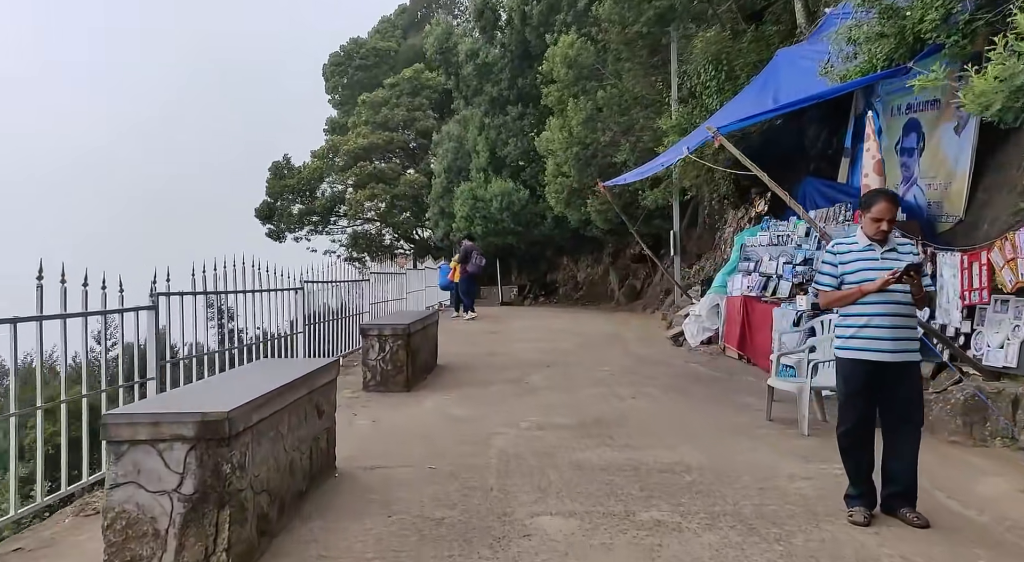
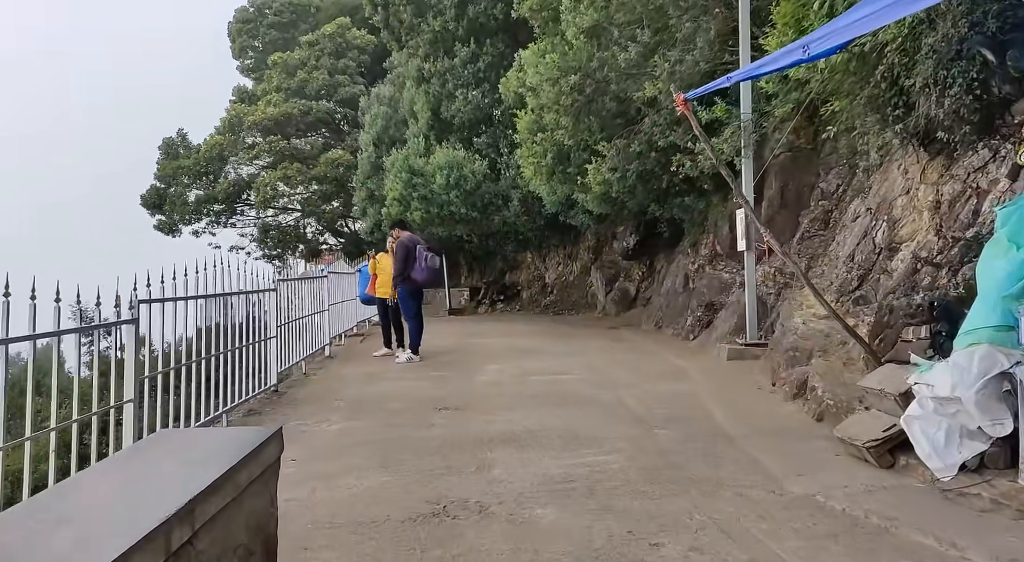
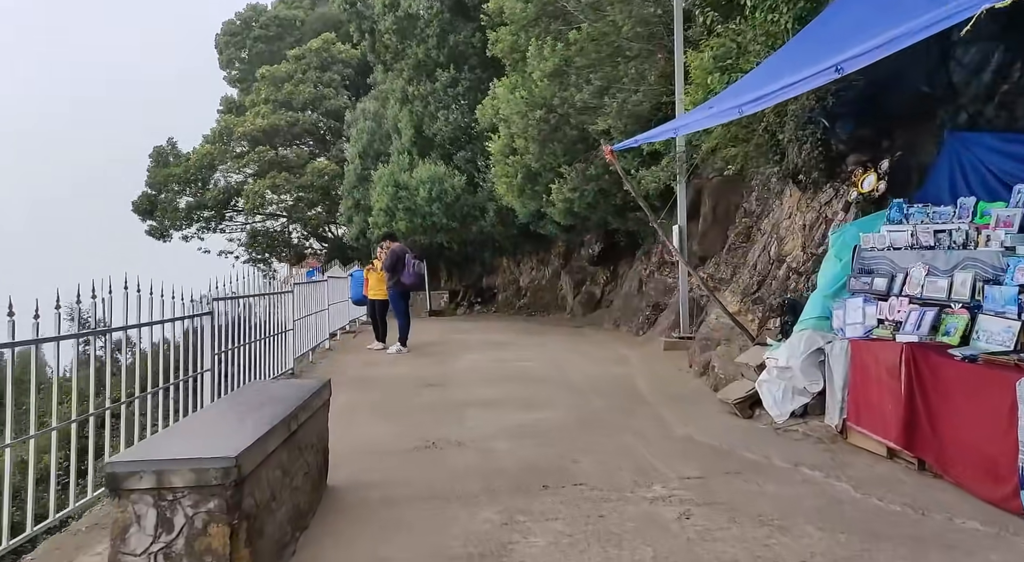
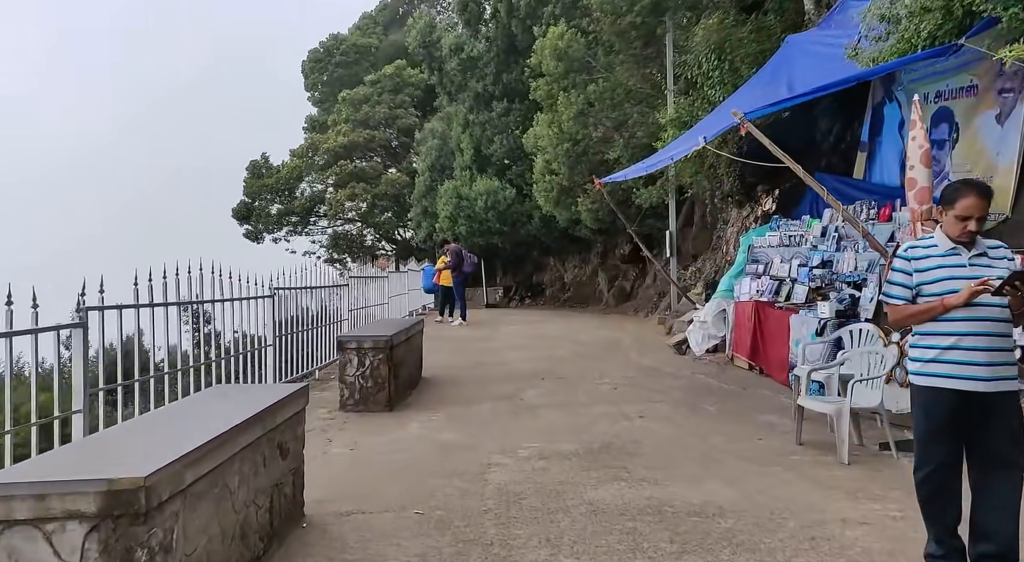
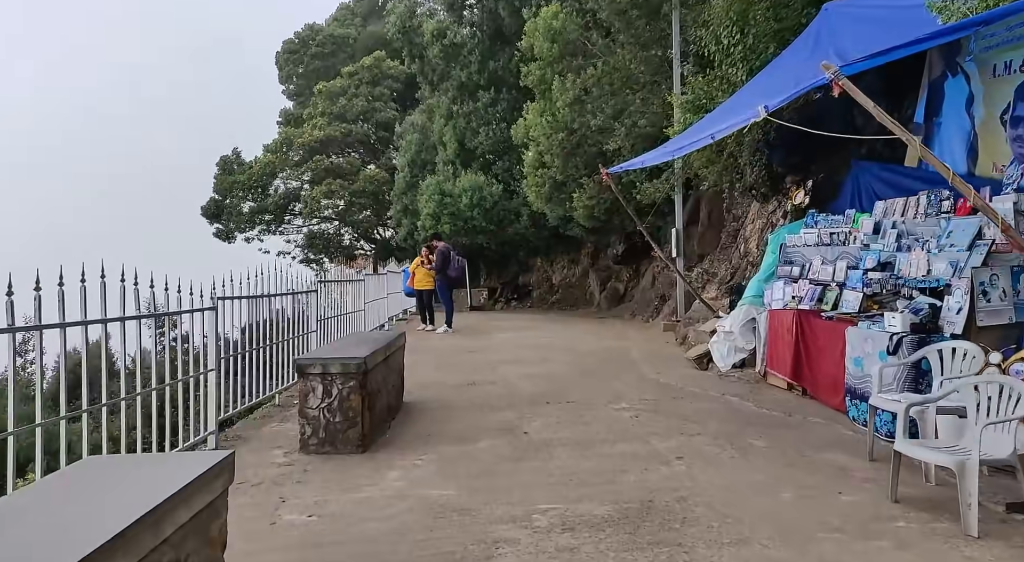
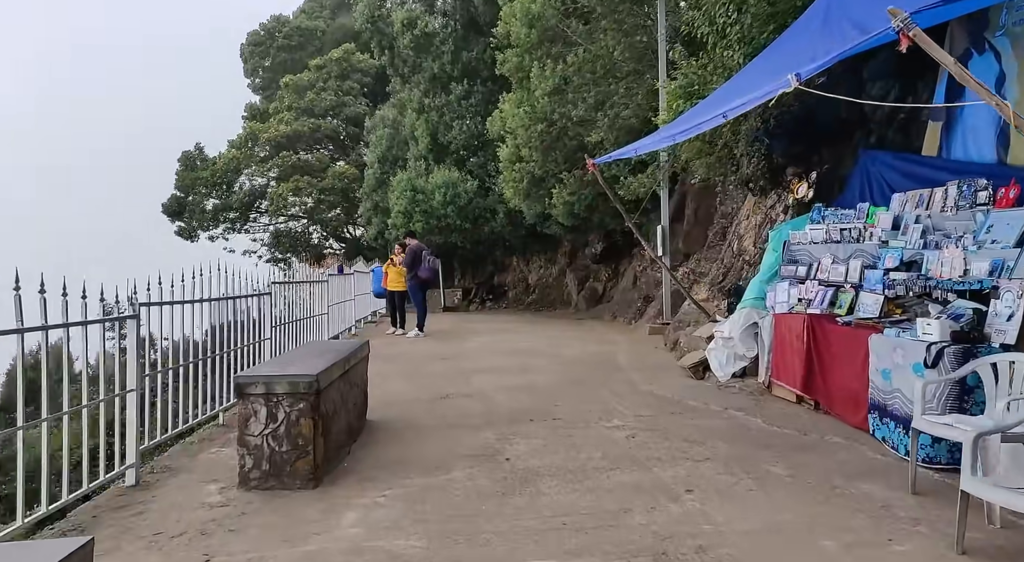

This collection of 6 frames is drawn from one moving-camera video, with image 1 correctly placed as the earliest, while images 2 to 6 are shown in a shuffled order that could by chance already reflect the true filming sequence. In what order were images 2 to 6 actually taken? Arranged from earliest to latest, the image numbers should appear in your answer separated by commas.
4, 5, 6, 3, 2
